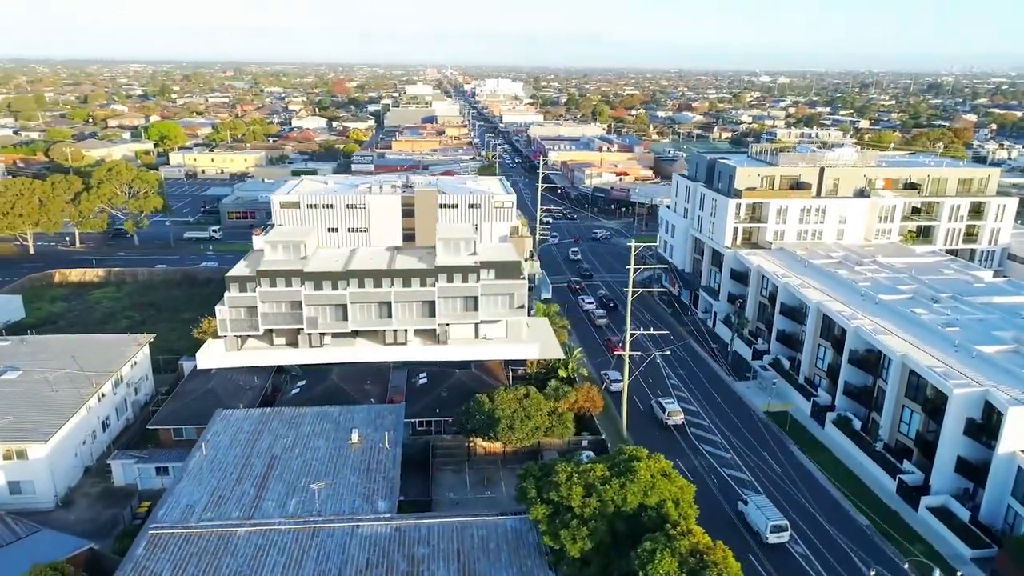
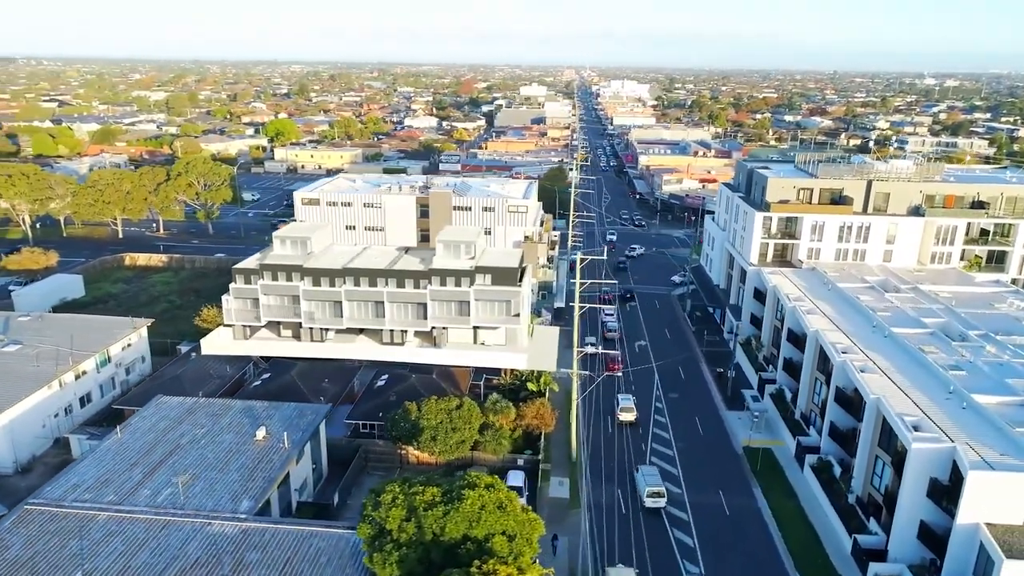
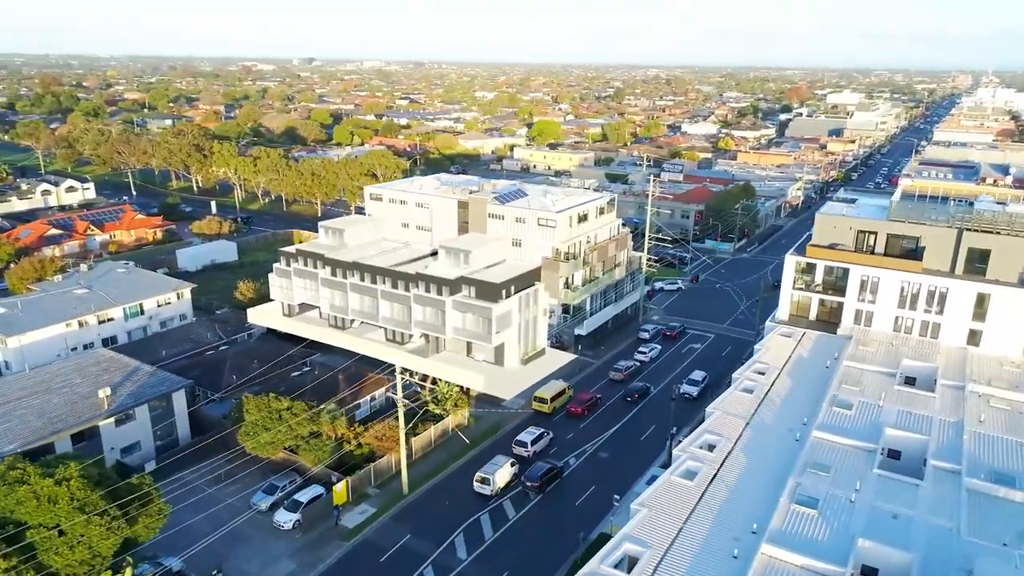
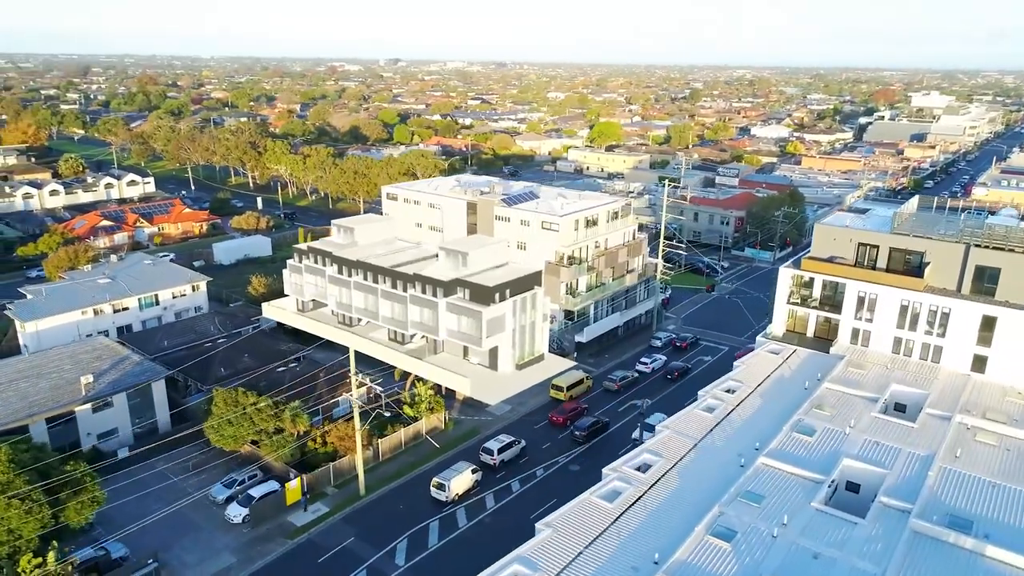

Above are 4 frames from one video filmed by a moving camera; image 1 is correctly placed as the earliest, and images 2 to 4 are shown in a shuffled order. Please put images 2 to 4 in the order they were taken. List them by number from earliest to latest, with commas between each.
2, 3, 4
